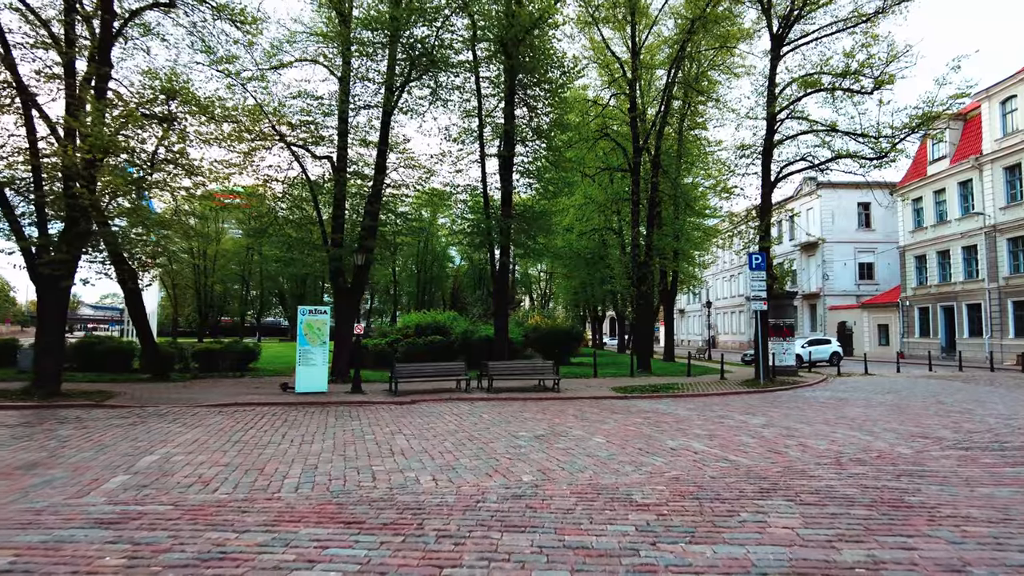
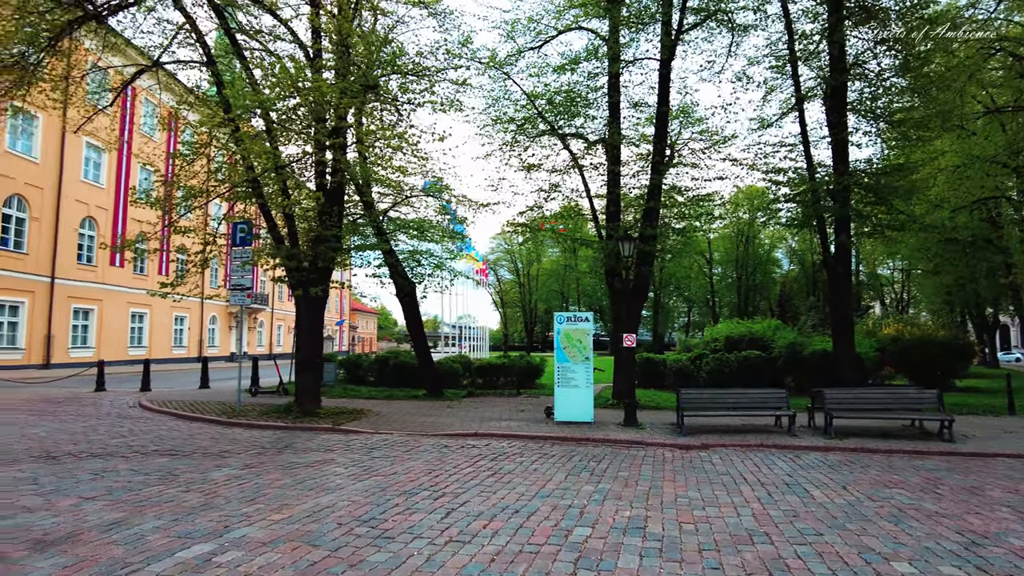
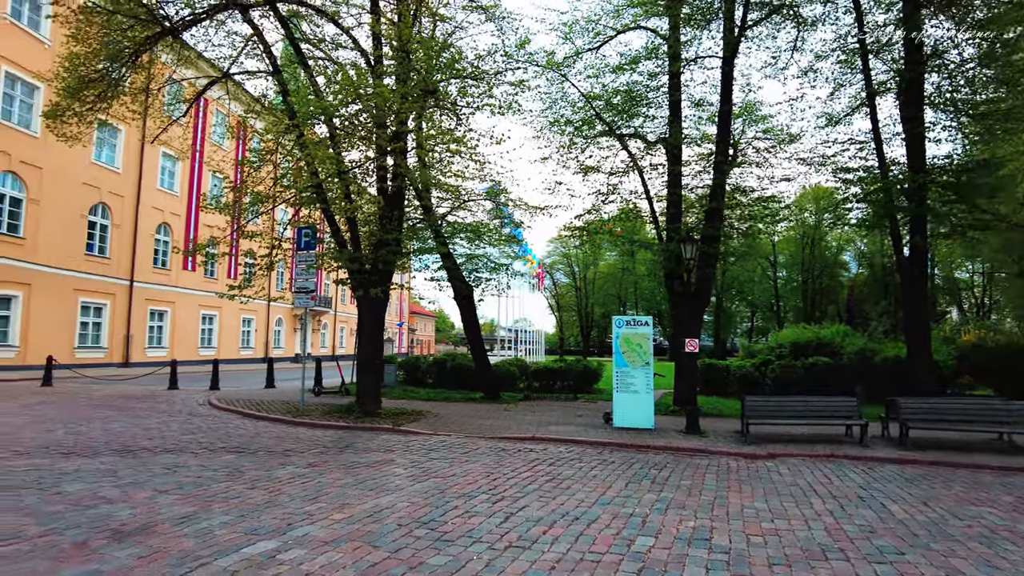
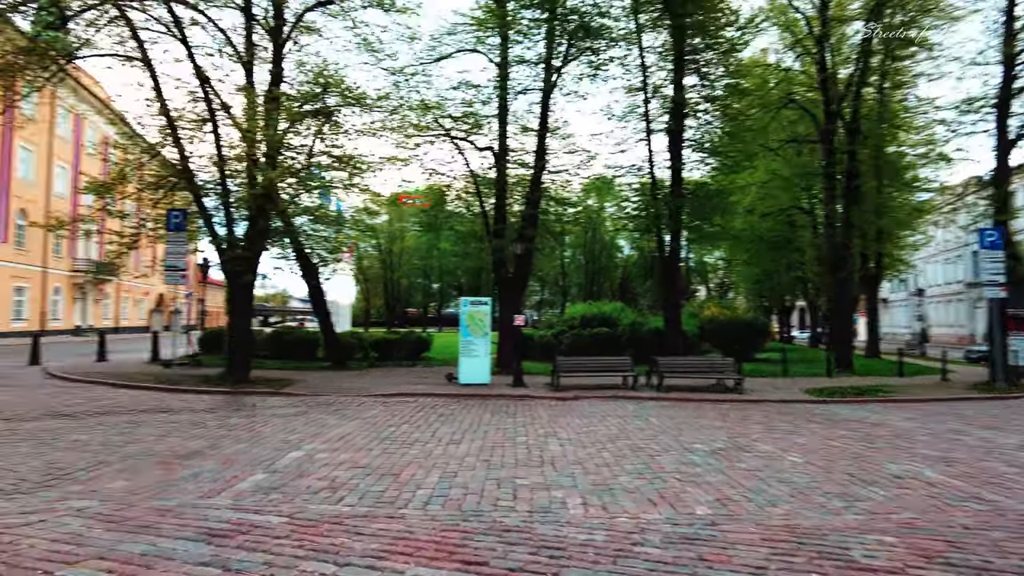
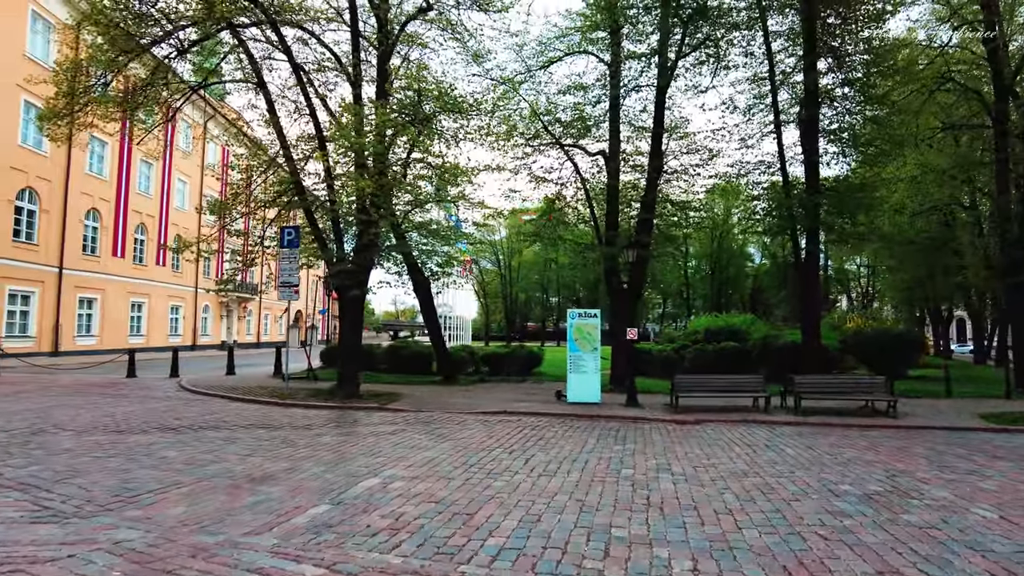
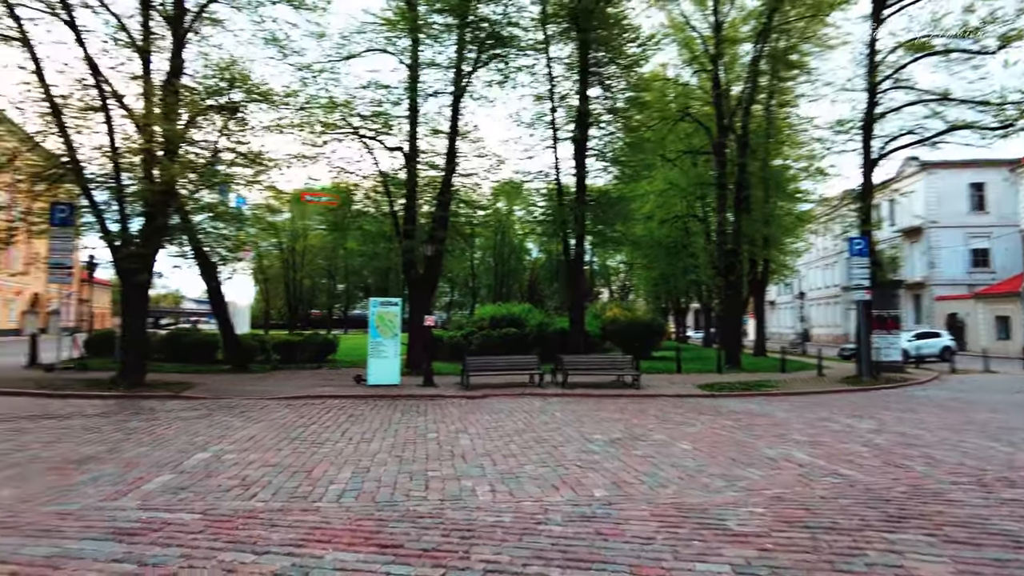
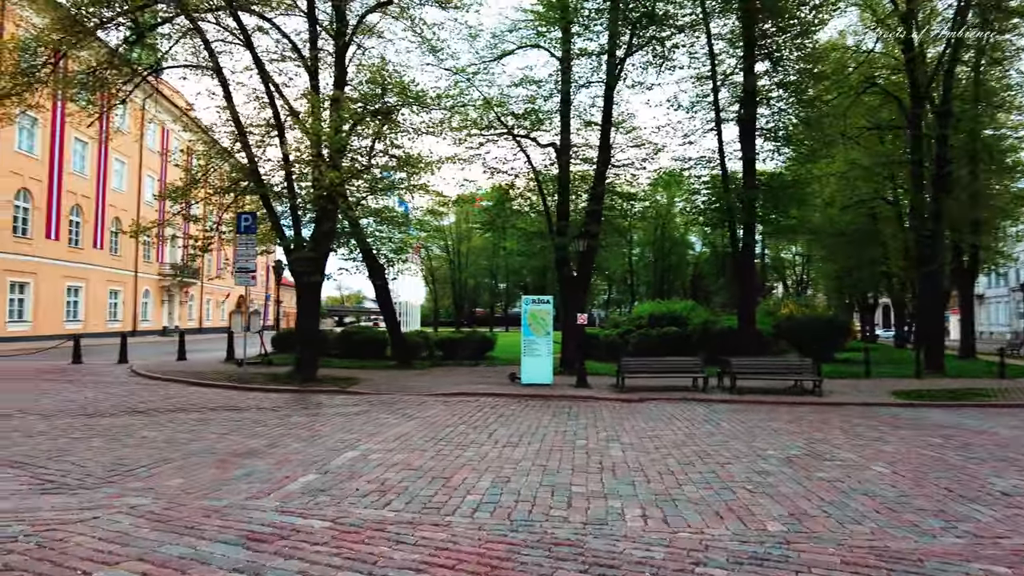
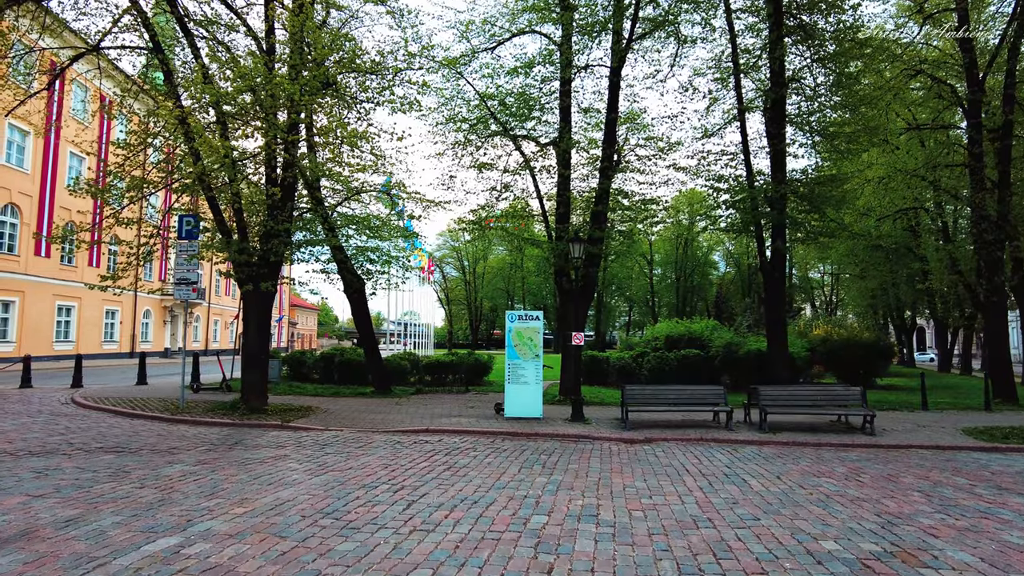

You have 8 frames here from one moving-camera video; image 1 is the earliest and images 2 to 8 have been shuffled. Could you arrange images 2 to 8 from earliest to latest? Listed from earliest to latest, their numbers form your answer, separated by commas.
6, 4, 7, 5, 8, 2, 3
